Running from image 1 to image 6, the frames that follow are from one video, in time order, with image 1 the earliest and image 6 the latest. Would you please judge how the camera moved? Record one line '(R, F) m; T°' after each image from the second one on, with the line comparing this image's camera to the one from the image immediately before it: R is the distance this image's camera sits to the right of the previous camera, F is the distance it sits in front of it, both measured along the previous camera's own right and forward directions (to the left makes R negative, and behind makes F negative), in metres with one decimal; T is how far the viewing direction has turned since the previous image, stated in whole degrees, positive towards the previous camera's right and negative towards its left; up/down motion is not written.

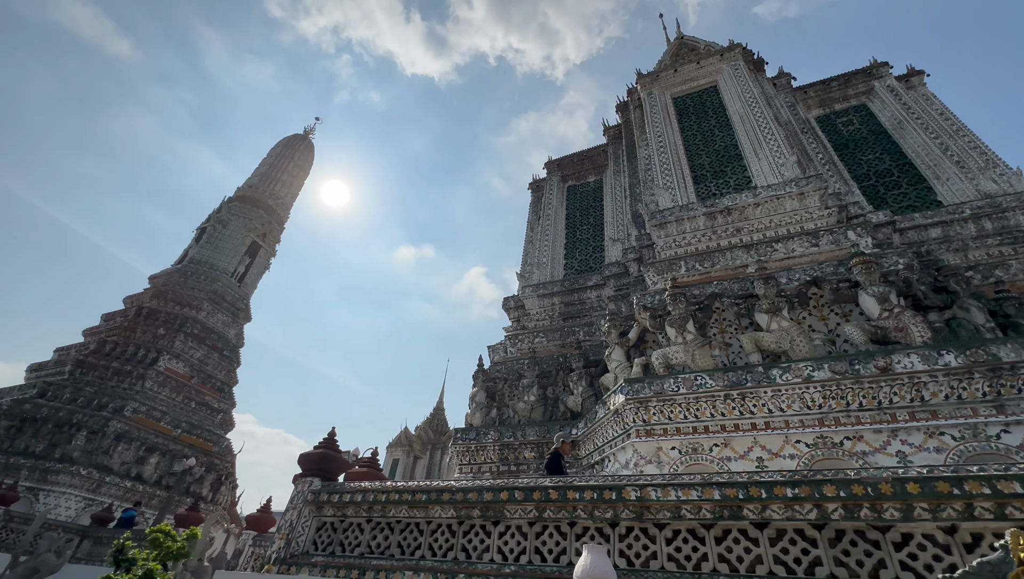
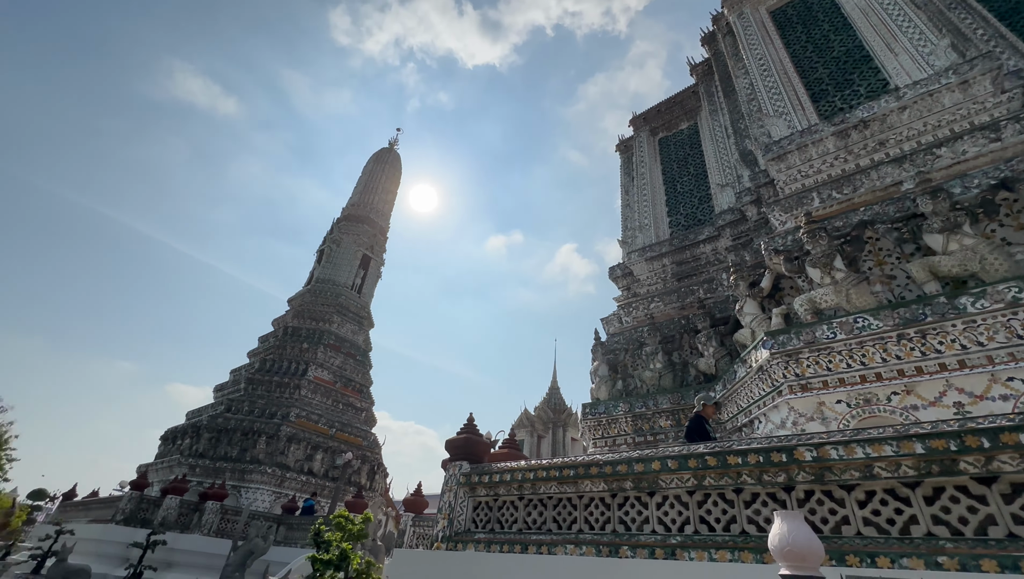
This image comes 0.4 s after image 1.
(-0.2, +0.1) m; -12°
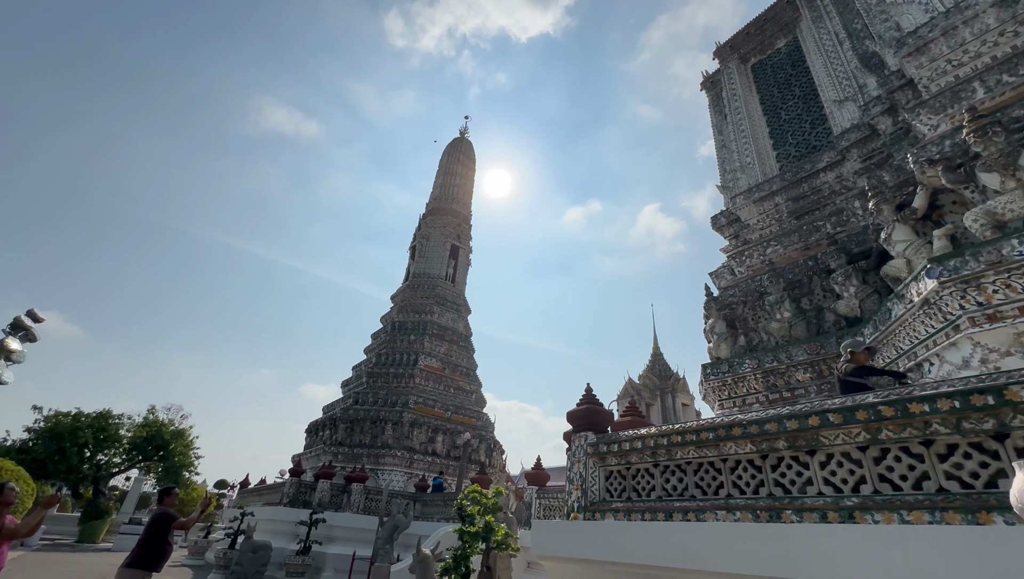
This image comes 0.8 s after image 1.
(-0.2, +0.1) m; -11°
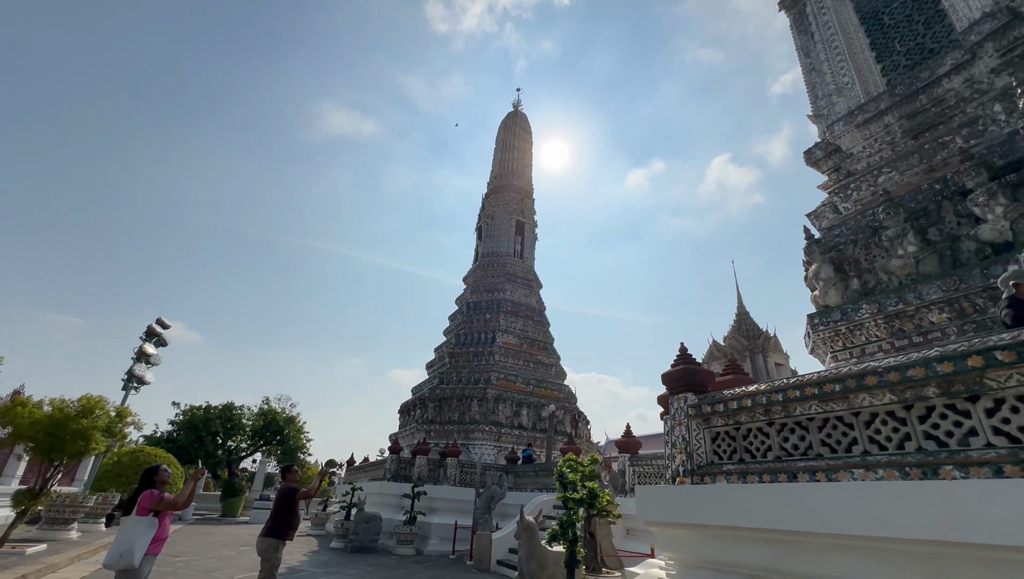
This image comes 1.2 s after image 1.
(-0.1, +0.1) m; -9°
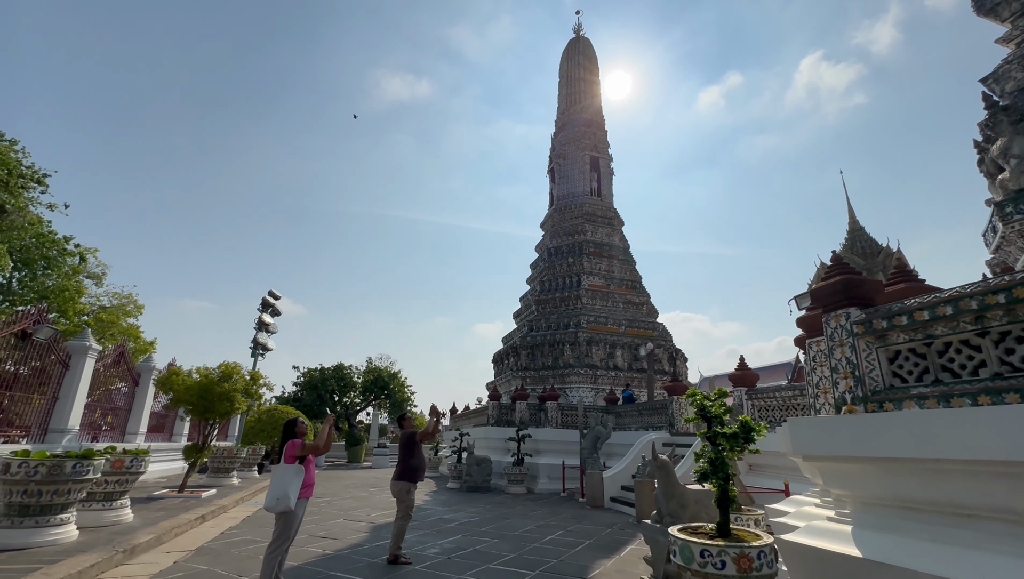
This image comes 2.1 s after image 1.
(-0.3, +0.4) m; -10°
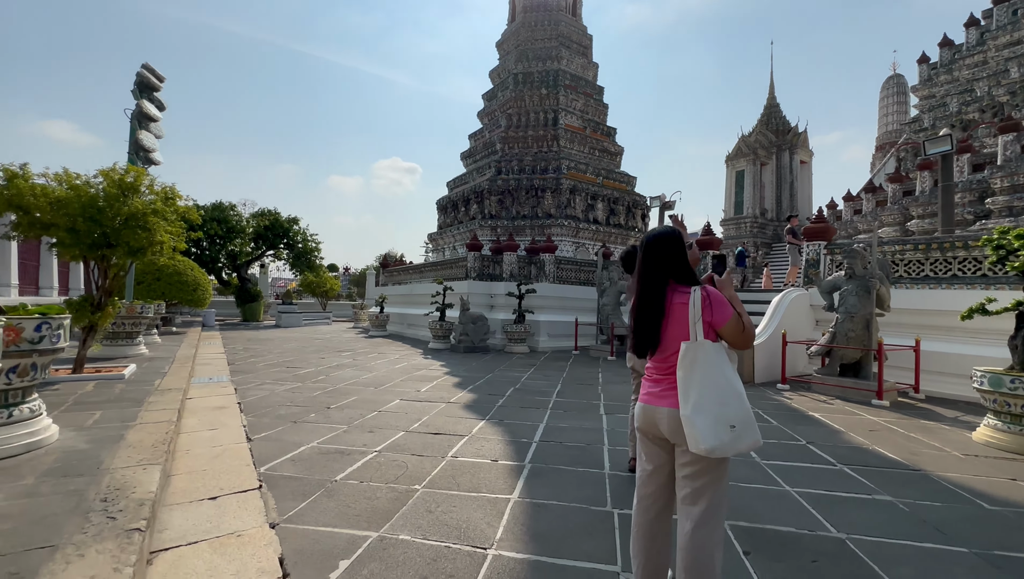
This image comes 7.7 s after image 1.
(-3.1, +2.7) m; +18°
